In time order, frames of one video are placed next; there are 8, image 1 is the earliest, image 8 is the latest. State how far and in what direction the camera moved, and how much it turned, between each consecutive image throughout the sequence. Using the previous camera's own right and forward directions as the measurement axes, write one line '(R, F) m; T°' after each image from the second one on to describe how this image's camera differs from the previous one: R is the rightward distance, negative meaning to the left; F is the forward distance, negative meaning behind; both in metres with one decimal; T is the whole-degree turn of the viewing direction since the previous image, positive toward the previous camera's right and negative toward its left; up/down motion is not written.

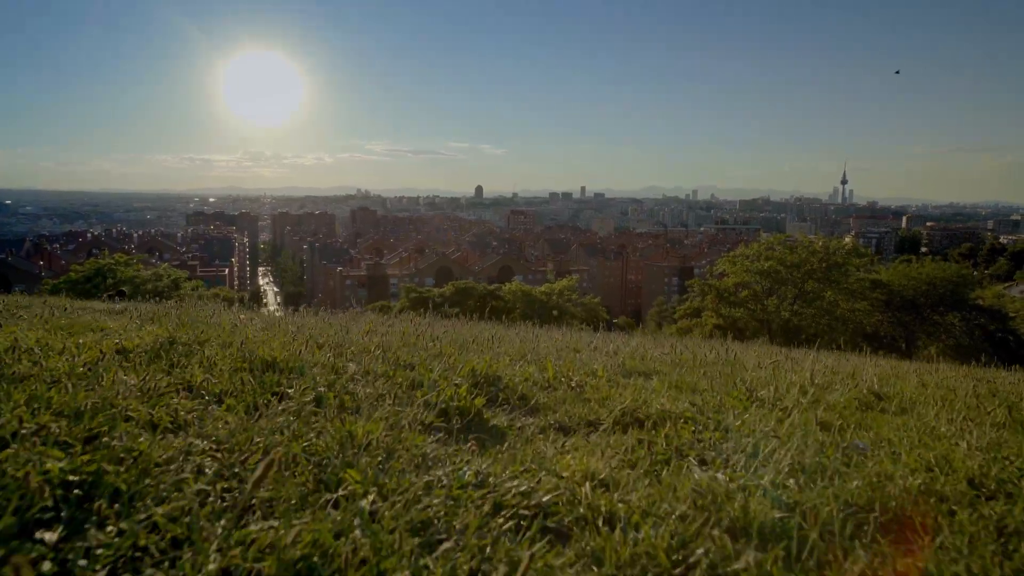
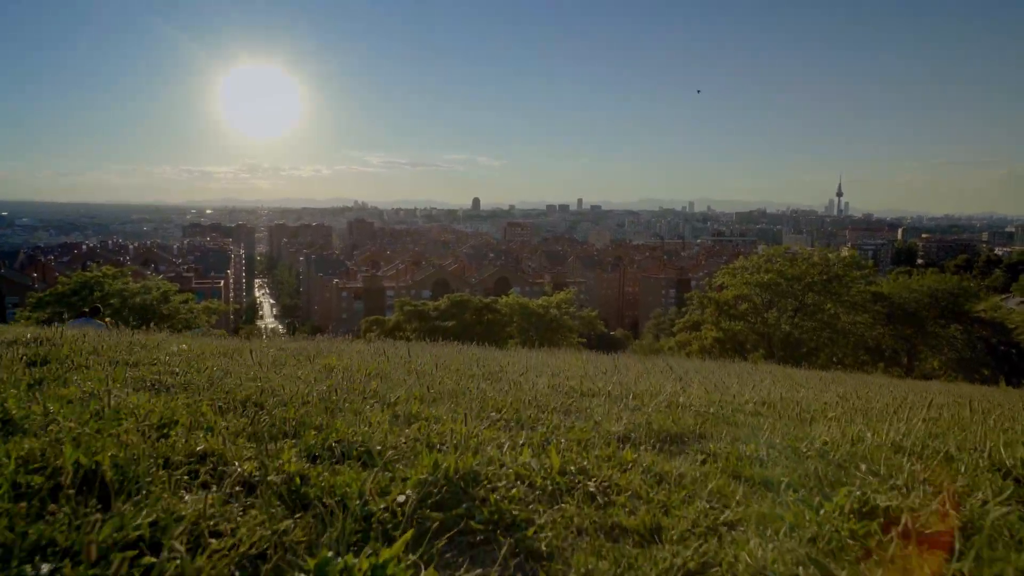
(0.0, +0.4) m; 0°
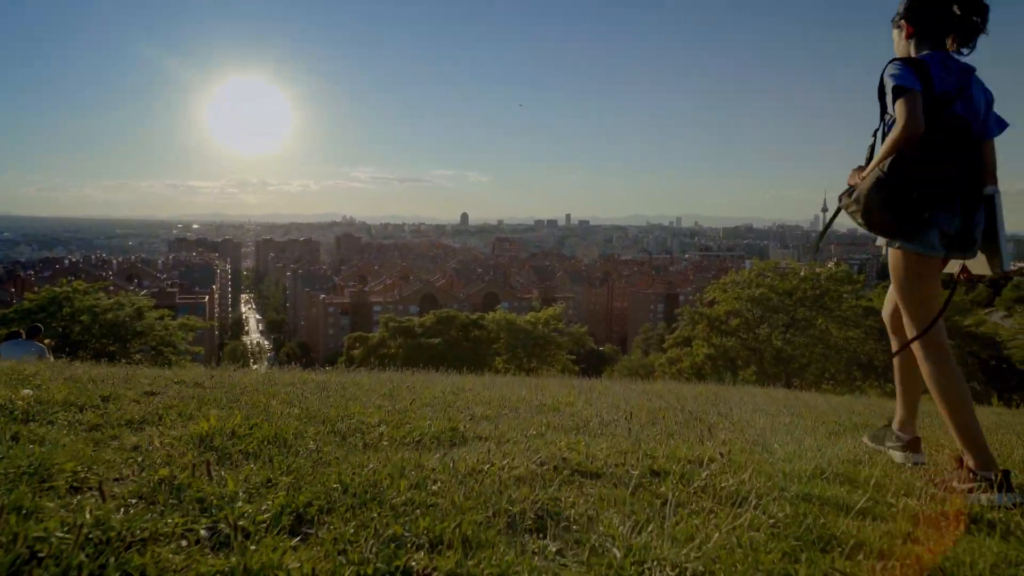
(0.0, +0.6) m; +1°
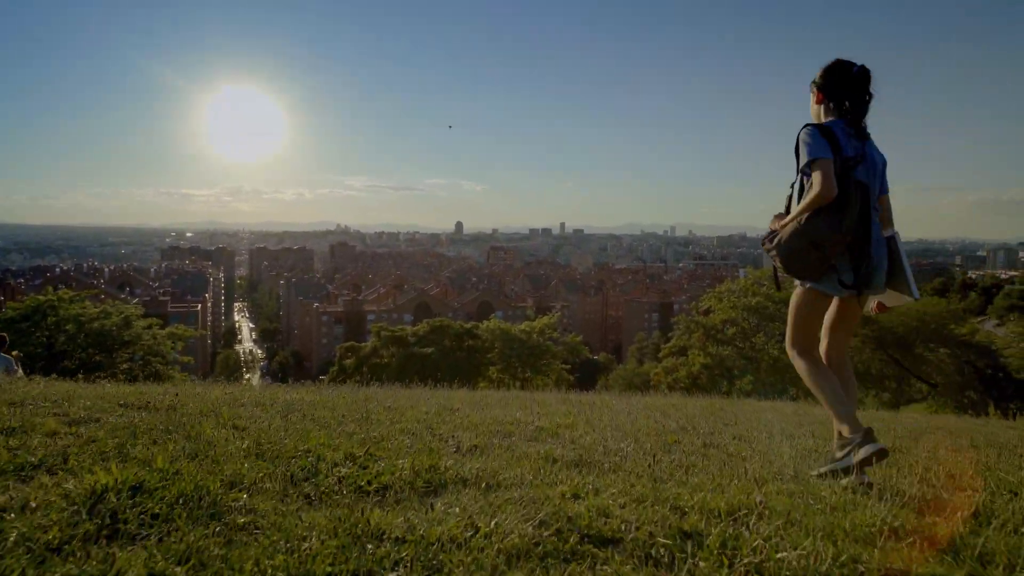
(0.0, +0.3) m; 0°
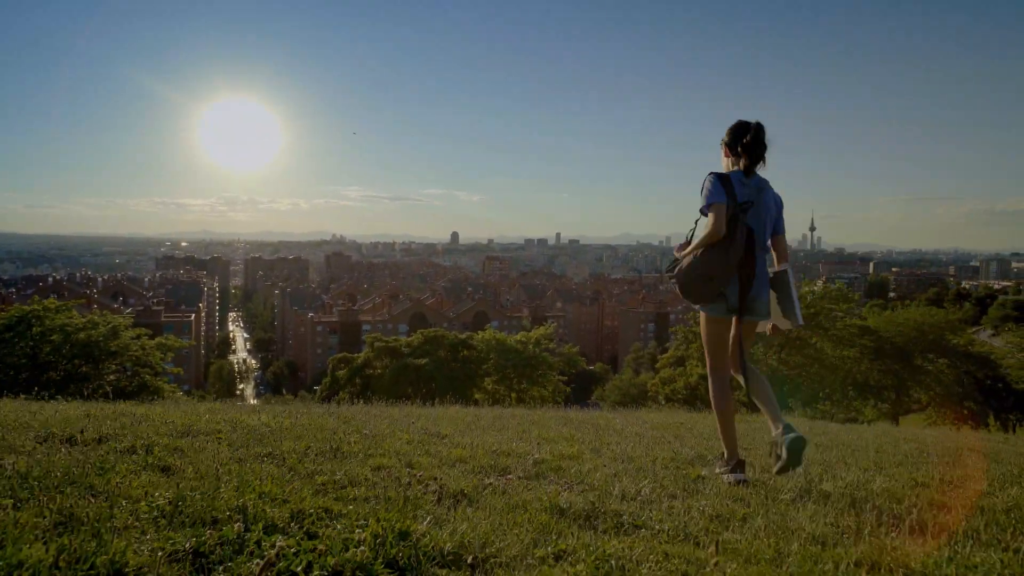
(0.0, +0.3) m; 0°
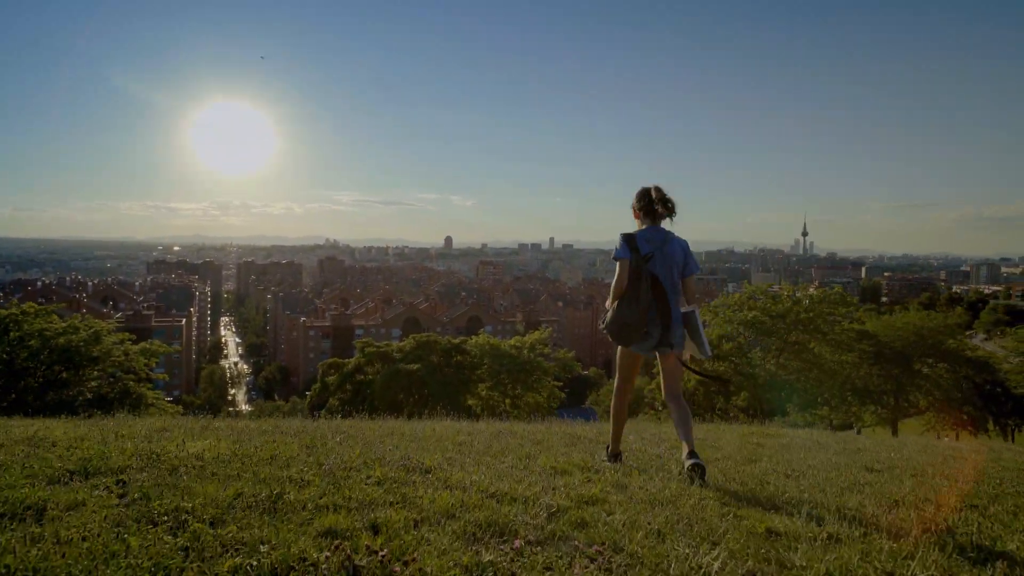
(0.0, +0.5) m; +1°
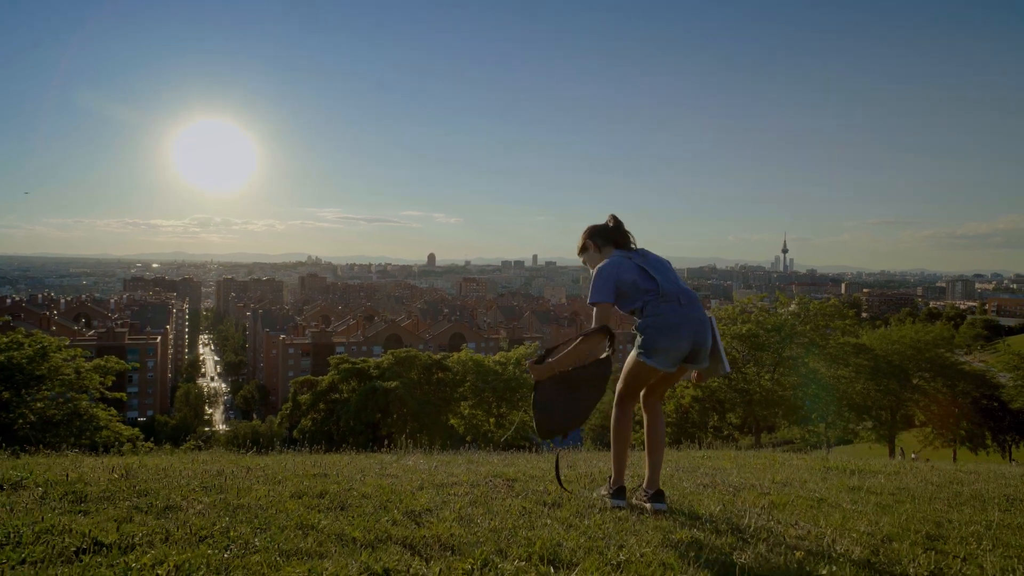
(0.0, +1.3) m; +1°
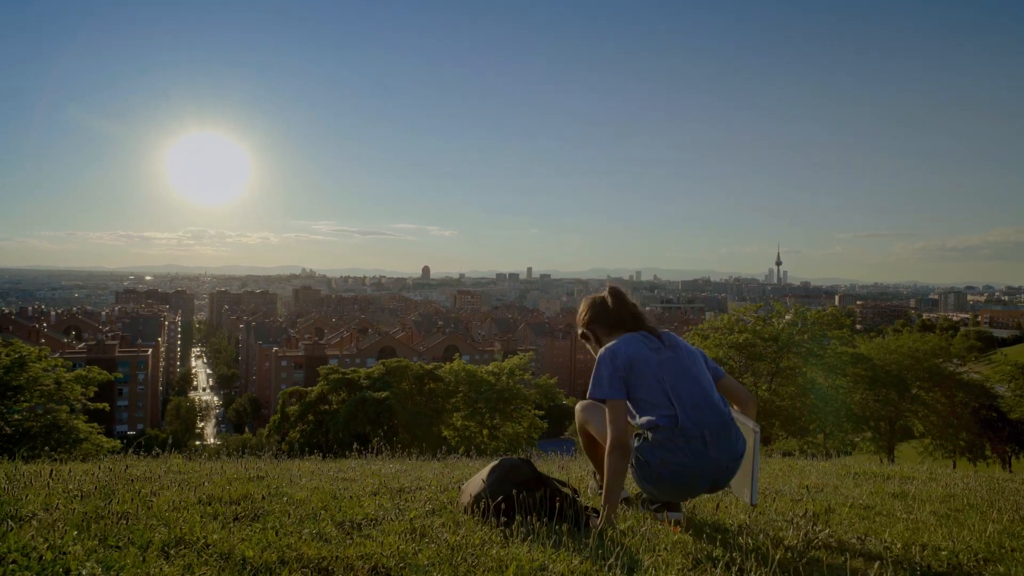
(0.0, +0.4) m; 0°
